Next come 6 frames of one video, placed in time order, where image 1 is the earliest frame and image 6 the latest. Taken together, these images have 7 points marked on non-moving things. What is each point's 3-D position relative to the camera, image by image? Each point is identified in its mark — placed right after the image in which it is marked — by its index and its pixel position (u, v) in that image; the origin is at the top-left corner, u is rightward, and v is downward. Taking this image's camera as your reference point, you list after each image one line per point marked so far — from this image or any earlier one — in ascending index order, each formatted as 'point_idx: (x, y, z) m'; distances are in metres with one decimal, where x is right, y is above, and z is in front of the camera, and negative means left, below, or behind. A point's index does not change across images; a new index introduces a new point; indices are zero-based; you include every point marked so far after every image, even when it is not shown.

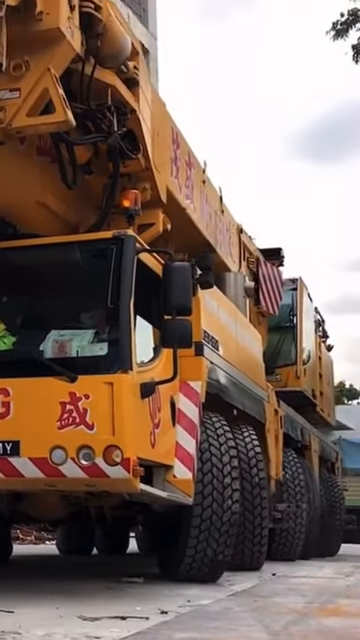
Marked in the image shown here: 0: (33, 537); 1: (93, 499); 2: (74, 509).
0: (-2.1, -3.1, +15.7) m
1: (-0.5, -1.0, +6.2) m
2: (-0.7, -1.2, +6.8) m
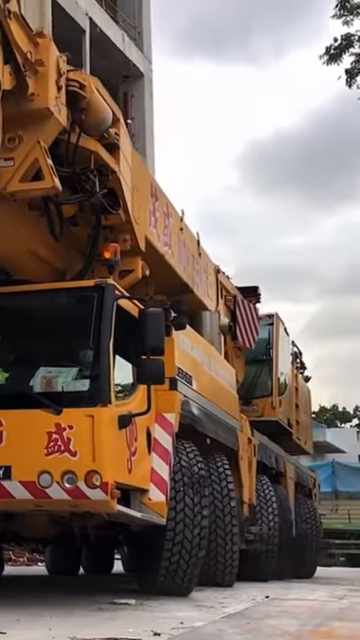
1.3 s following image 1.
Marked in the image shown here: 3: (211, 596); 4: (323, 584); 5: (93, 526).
0: (-2.2, -3.4, +16.2) m
1: (-0.6, -1.2, +6.7) m
2: (-0.8, -1.4, +7.2) m
3: (+0.2, -2.0, +8.1) m
4: (+1.6, -2.9, +12.4) m
5: (-0.5, -1.3, +6.9) m
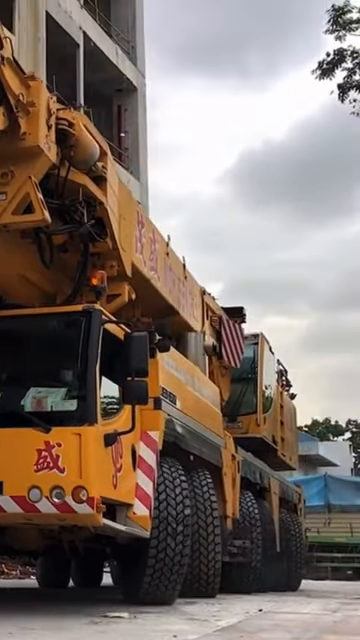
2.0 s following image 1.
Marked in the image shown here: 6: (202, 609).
0: (-2.4, -3.7, +16.4) m
1: (-0.7, -1.3, +6.9) m
2: (-0.9, -1.5, +7.5) m
3: (+0.1, -2.1, +8.4) m
4: (+1.5, -3.1, +12.6) m
5: (-0.6, -1.4, +7.1) m
6: (+0.2, -2.1, +8.2) m
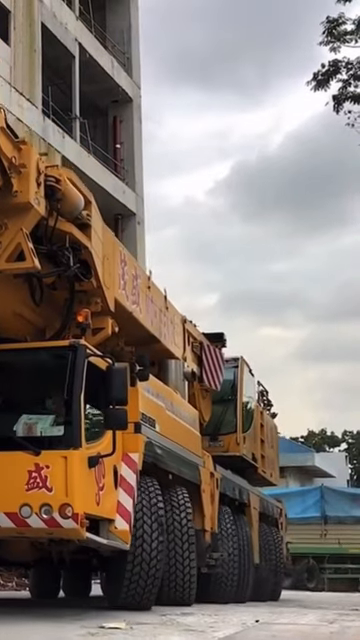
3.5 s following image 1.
0: (-2.5, -3.9, +16.8) m
1: (-0.8, -1.5, +7.4) m
2: (-1.0, -1.7, +8.0) m
3: (0.0, -2.3, +8.9) m
4: (+1.3, -3.3, +13.1) m
5: (-0.7, -1.6, +7.7) m
6: (+0.1, -2.3, +8.7) m
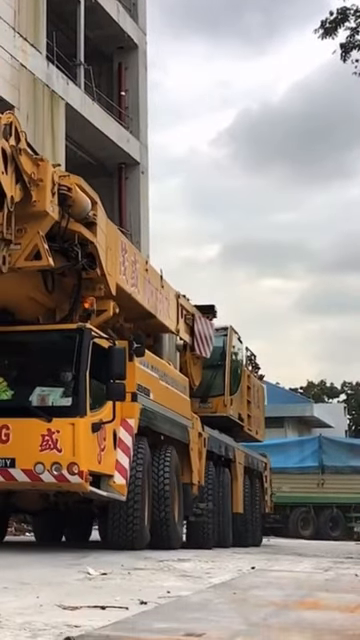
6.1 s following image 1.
0: (-2.6, -3.3, +17.9) m
1: (-0.9, -1.3, +8.4) m
2: (-1.1, -1.5, +9.0) m
3: (-0.1, -2.1, +9.9) m
4: (+1.2, -2.9, +14.1) m
5: (-0.8, -1.4, +8.6) m
6: (0.0, -2.1, +9.7) m
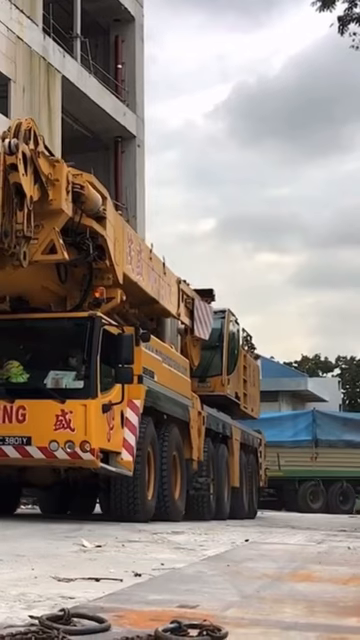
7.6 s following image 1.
0: (-2.6, -2.9, +18.4) m
1: (-0.9, -1.2, +8.8) m
2: (-1.1, -1.3, +9.4) m
3: (-0.1, -1.9, +10.4) m
4: (+1.2, -2.7, +14.6) m
5: (-0.8, -1.2, +9.1) m
6: (0.0, -1.9, +10.2) m
